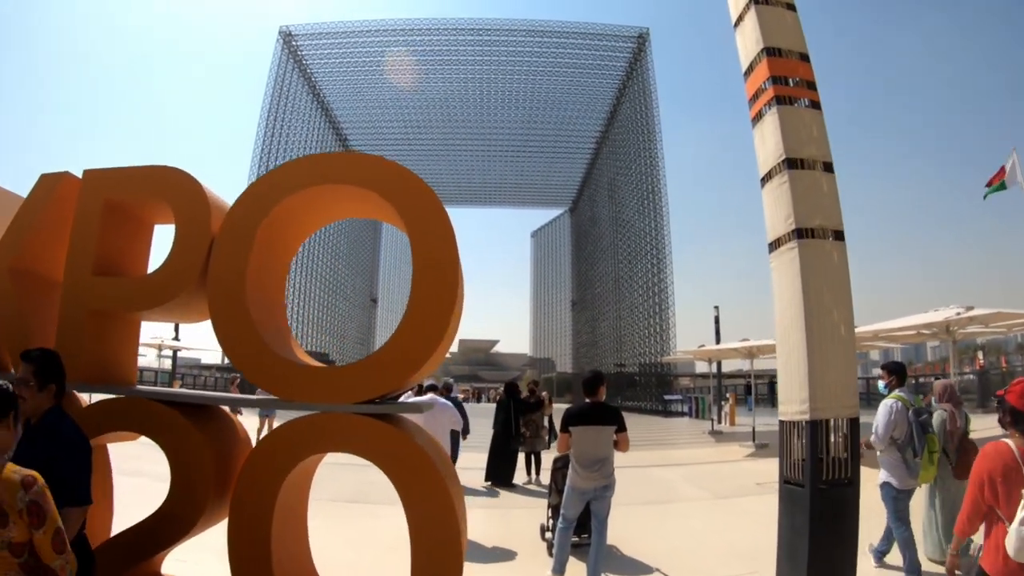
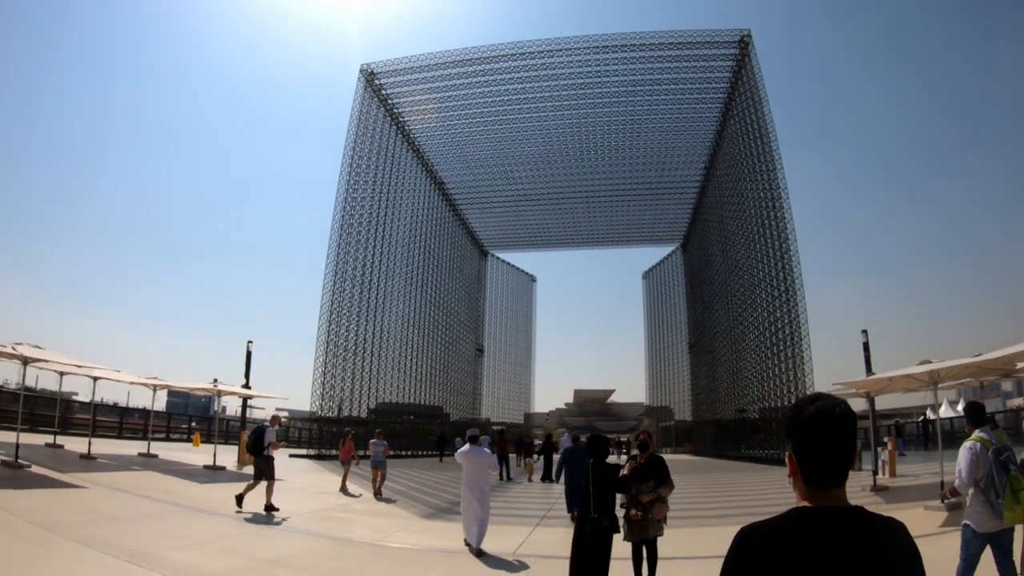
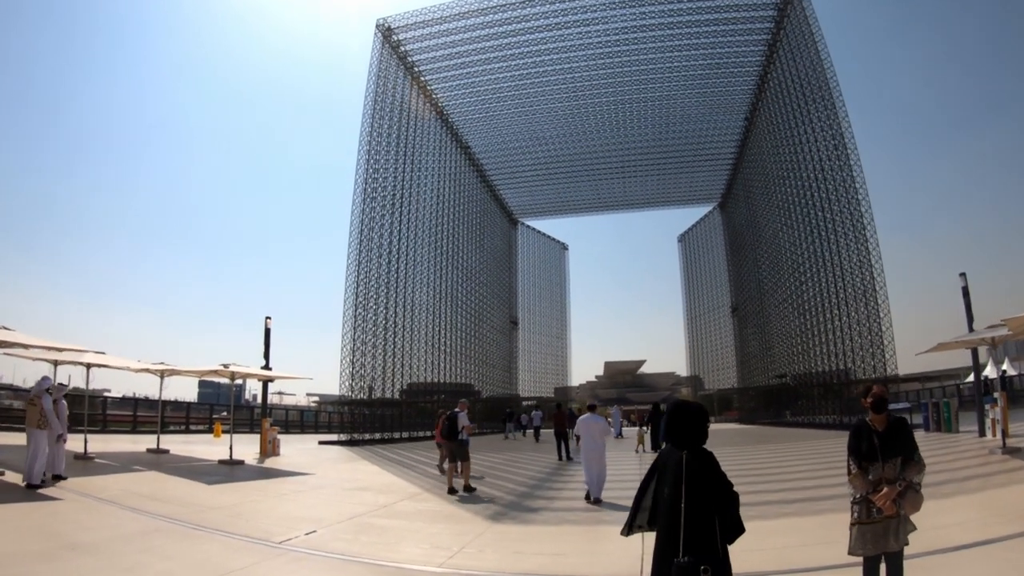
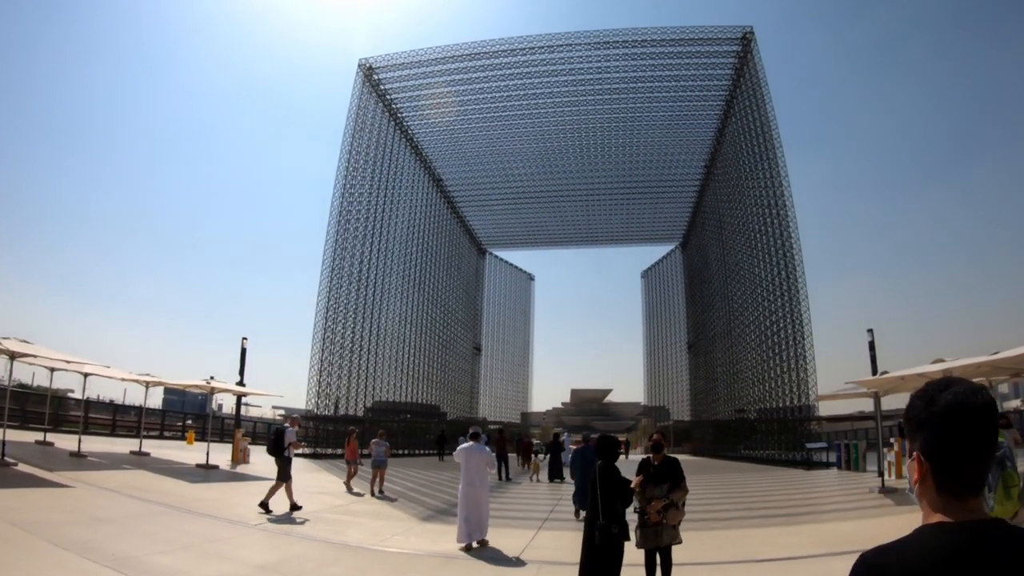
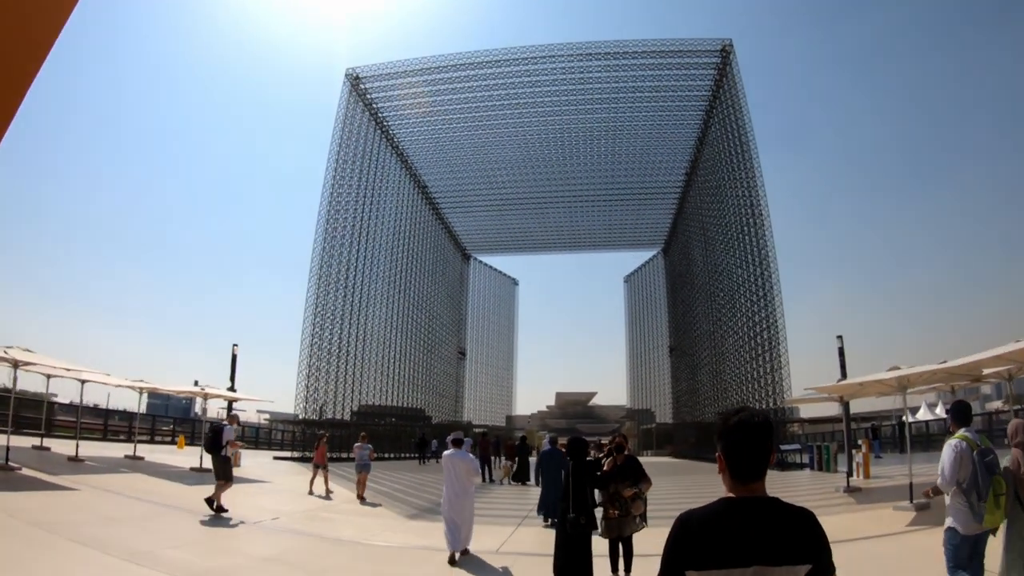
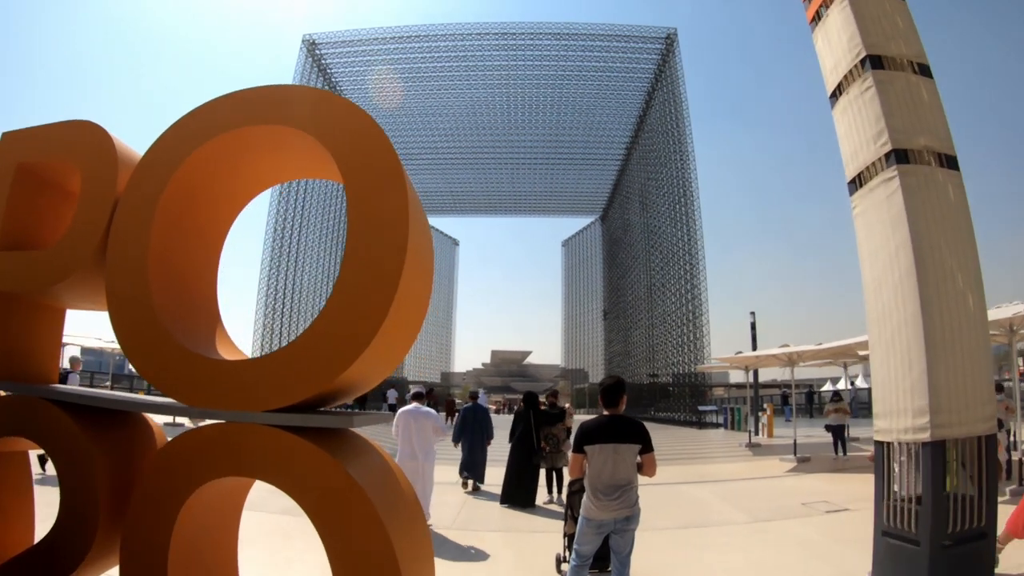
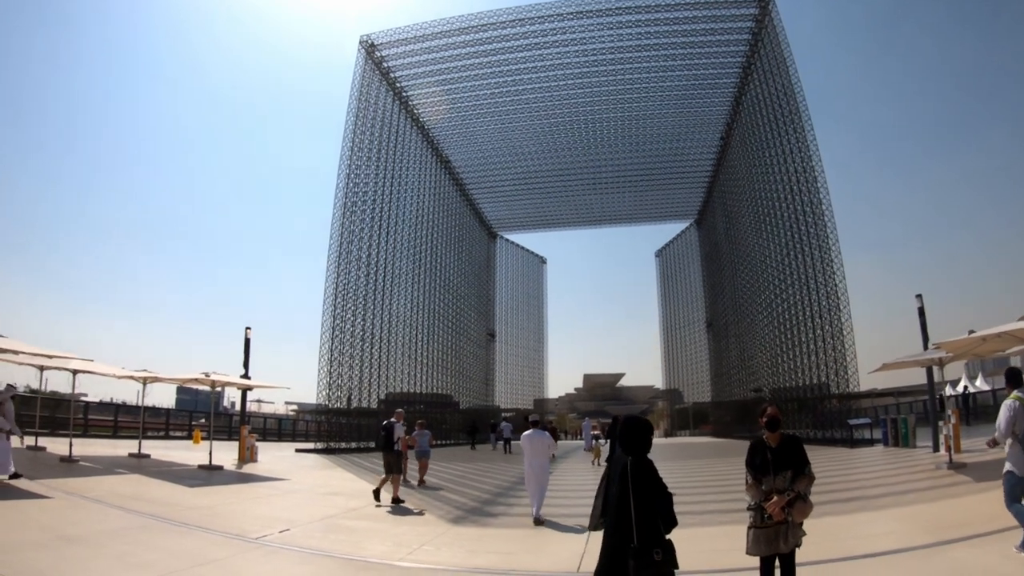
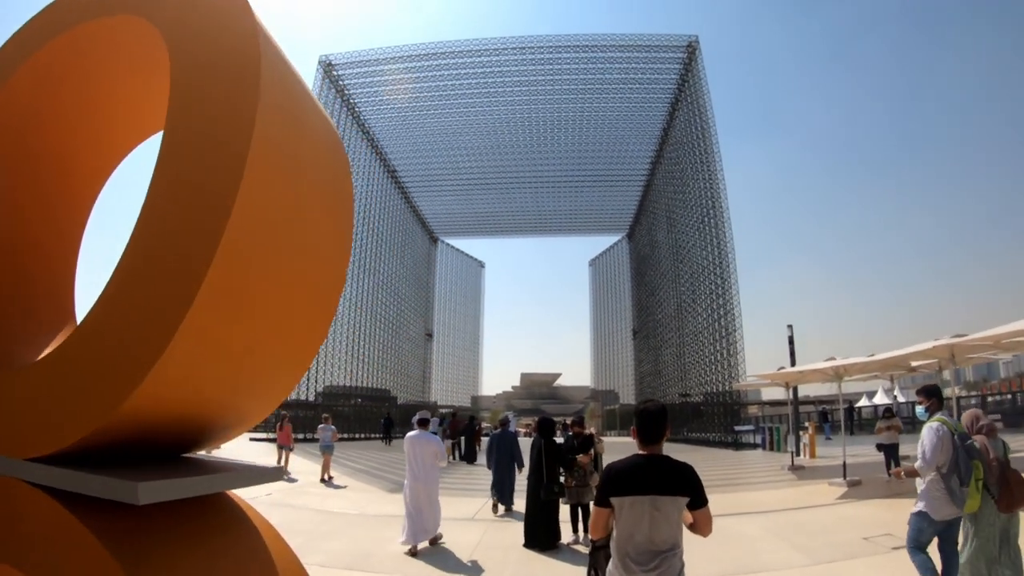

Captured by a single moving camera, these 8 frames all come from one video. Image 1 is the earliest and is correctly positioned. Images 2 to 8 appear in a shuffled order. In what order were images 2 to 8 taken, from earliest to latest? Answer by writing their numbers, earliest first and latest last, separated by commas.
6, 8, 5, 2, 4, 7, 3
